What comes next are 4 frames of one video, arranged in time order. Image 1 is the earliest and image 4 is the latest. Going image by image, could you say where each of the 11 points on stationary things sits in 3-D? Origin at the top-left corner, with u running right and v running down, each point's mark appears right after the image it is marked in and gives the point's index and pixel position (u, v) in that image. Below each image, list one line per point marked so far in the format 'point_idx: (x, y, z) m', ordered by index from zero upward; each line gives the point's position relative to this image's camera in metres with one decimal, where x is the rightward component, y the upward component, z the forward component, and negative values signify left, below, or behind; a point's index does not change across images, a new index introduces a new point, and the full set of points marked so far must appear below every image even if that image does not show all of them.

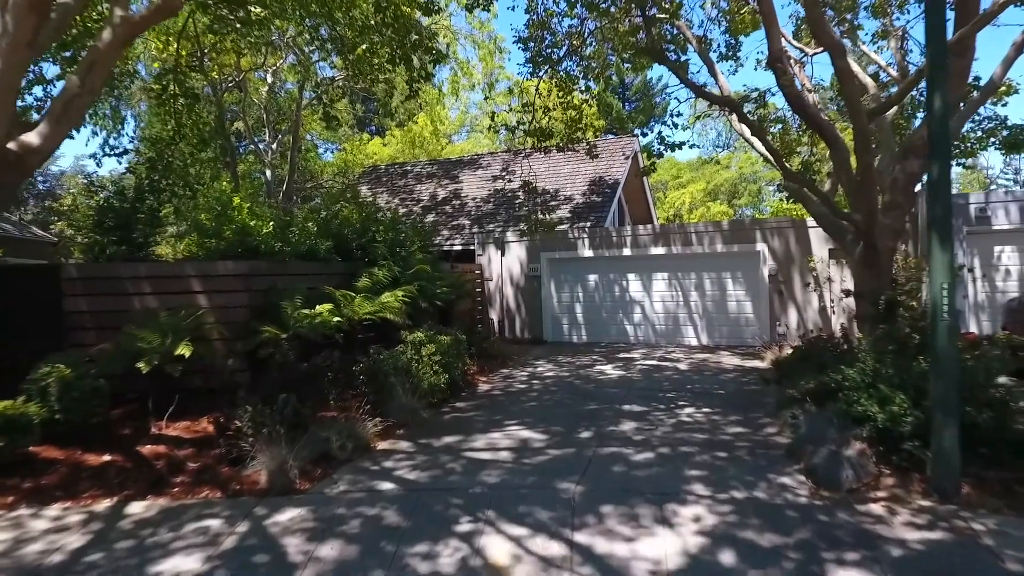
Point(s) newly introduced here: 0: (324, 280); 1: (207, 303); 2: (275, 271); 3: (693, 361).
0: (-2.7, +0.1, +10.5) m
1: (-3.7, -0.2, +8.8) m
2: (-3.1, +0.2, +9.6) m
3: (+2.9, -1.2, +11.9) m
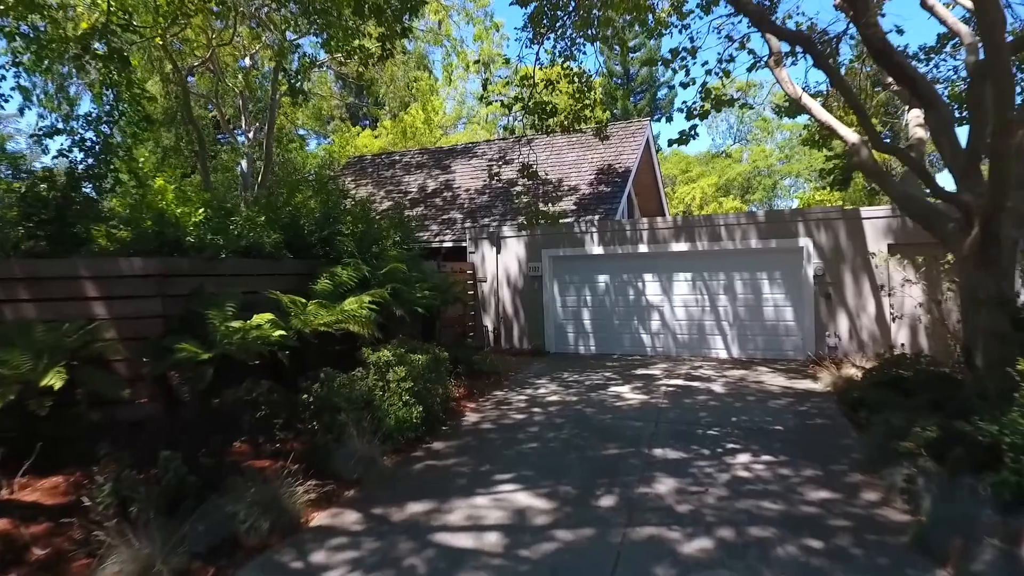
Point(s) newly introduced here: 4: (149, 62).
0: (-2.8, +0.1, +8.4) m
1: (-3.7, -0.2, +6.7) m
2: (-3.2, +0.2, +7.5) m
3: (+2.9, -1.2, +9.8) m
4: (-8.7, +5.5, +17.8) m
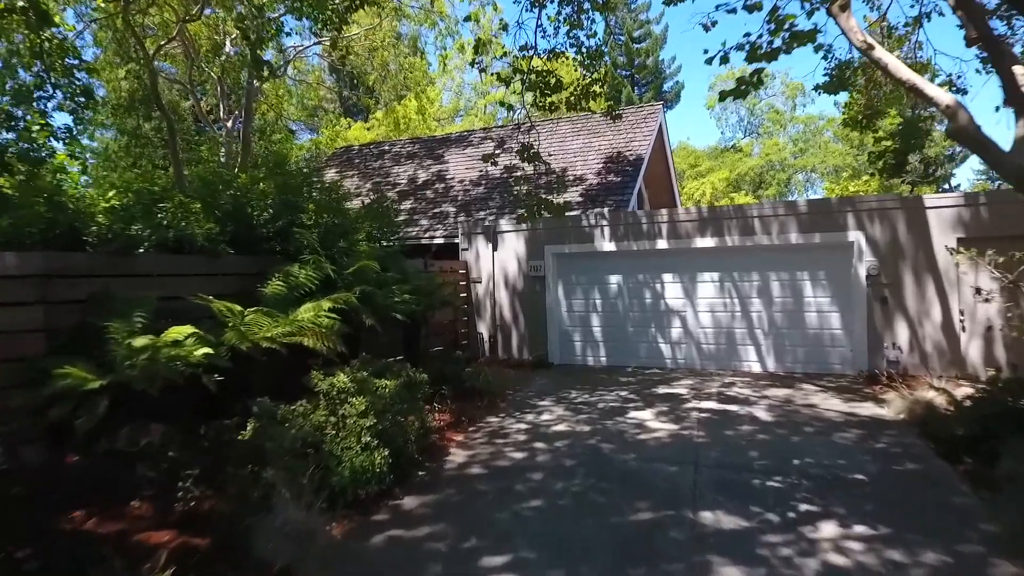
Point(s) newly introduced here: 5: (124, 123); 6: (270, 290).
0: (-2.8, 0.0, +6.7) m
1: (-3.8, -0.3, +5.0) m
2: (-3.2, +0.2, +5.8) m
3: (+2.8, -1.3, +8.0) m
4: (-8.8, +5.4, +16.1) m
5: (-9.9, +4.2, +18.7) m
6: (-2.2, 0.0, +6.7) m
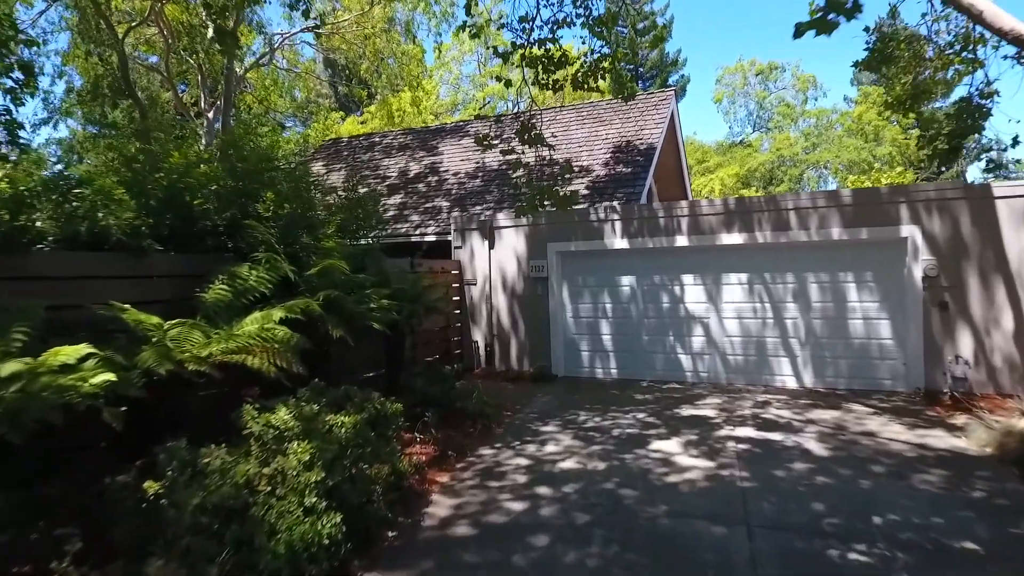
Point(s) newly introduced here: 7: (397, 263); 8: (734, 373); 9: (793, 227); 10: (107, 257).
0: (-2.8, 0.0, +5.3) m
1: (-3.8, -0.3, +3.7) m
2: (-3.2, +0.1, +4.4) m
3: (+2.8, -1.3, +6.7) m
4: (-8.8, +5.4, +14.8) m
5: (-9.9, +4.2, +17.4) m
6: (-2.3, -0.1, +5.4) m
7: (-1.3, +0.3, +8.4) m
8: (+2.8, -1.1, +9.1) m
9: (+3.4, +0.7, +8.7) m
10: (-2.9, +0.2, +5.2) m
